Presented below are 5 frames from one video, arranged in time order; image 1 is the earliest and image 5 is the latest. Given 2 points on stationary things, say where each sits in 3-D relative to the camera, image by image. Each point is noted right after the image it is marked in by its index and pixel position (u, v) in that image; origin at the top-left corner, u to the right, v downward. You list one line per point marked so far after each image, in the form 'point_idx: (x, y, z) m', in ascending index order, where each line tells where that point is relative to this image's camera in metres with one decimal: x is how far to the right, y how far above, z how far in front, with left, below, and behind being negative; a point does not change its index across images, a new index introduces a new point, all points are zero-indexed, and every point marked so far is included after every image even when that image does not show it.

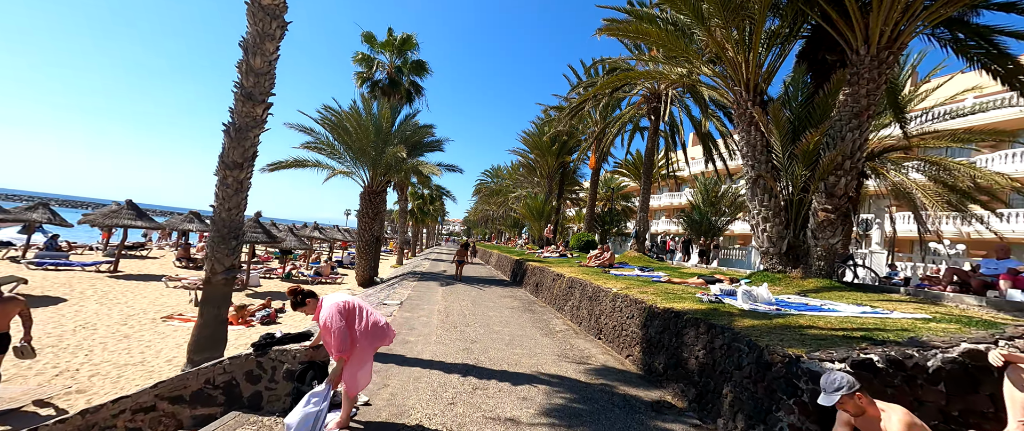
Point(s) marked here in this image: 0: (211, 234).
0: (-4.5, -0.3, +5.0) m
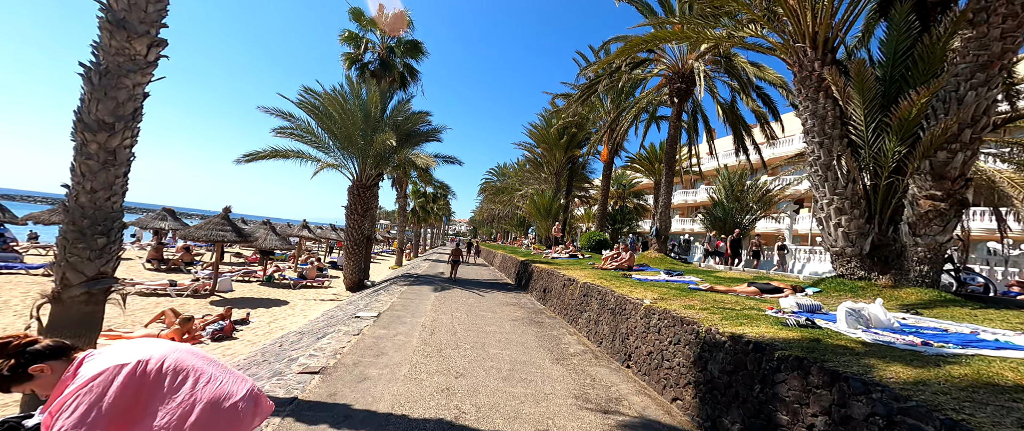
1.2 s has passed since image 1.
0: (-4.5, -0.1, +3.4) m
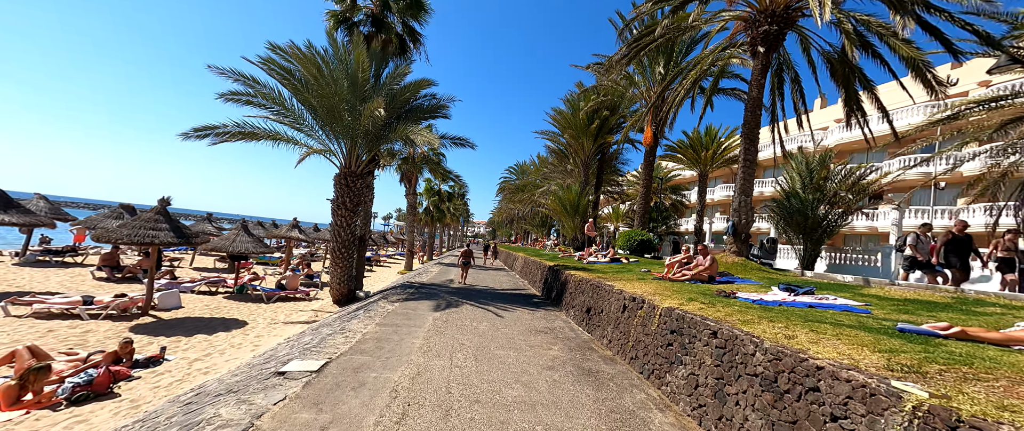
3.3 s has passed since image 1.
0: (-4.2, +0.1, +0.4) m
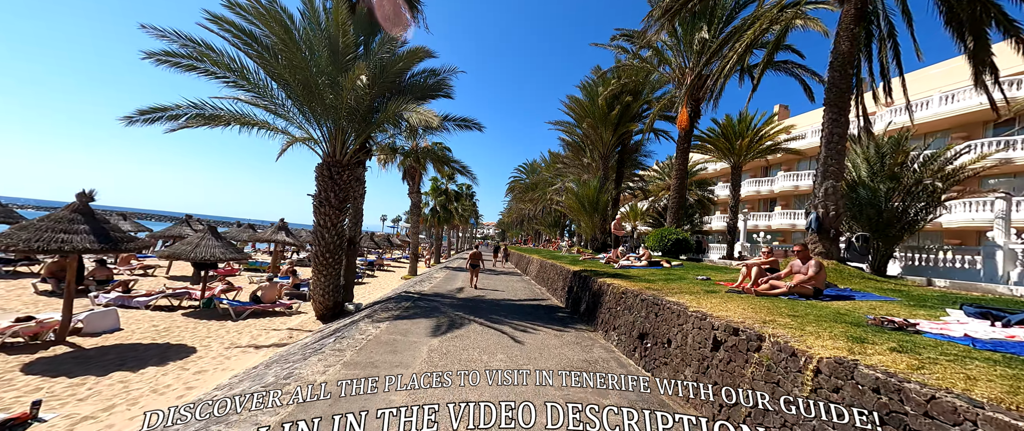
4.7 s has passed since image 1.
0: (-4.0, +0.2, -1.6) m
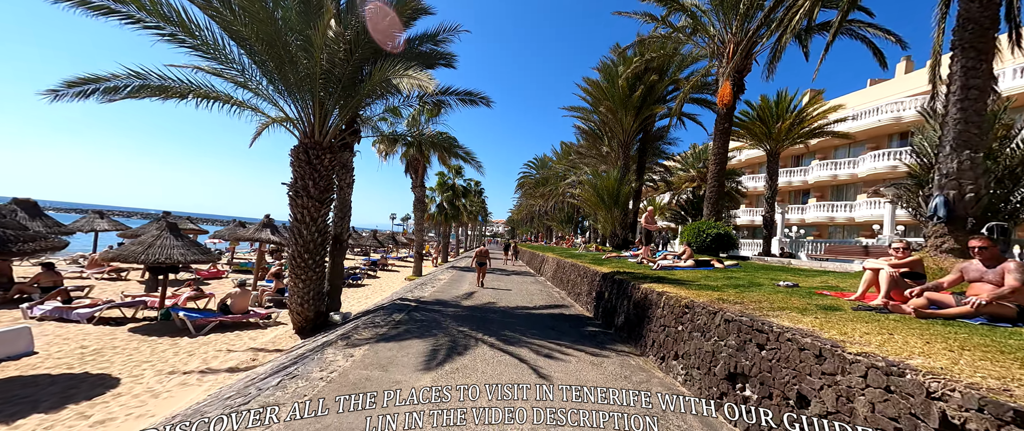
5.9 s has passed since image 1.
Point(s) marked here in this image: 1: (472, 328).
0: (-4.0, +0.4, -3.4) m
1: (-0.8, -2.3, +6.8) m
